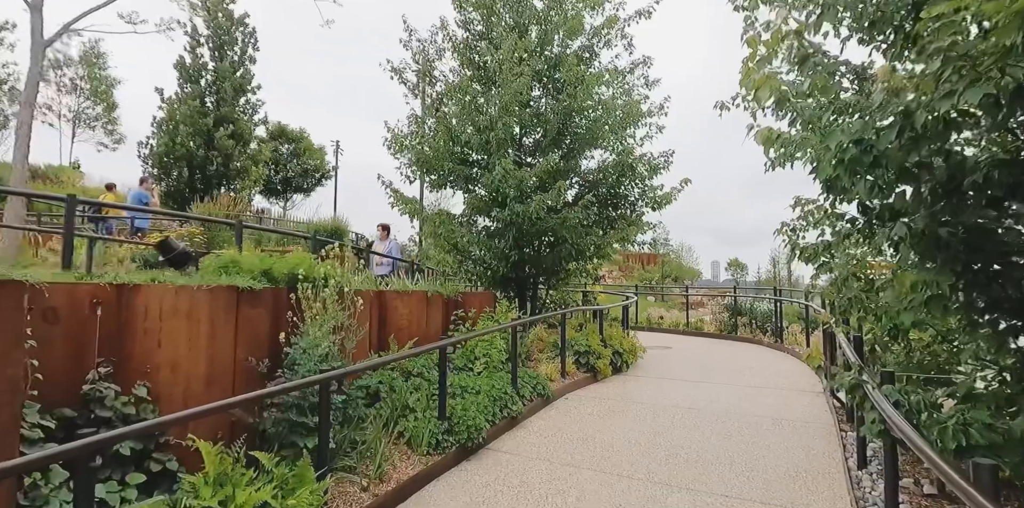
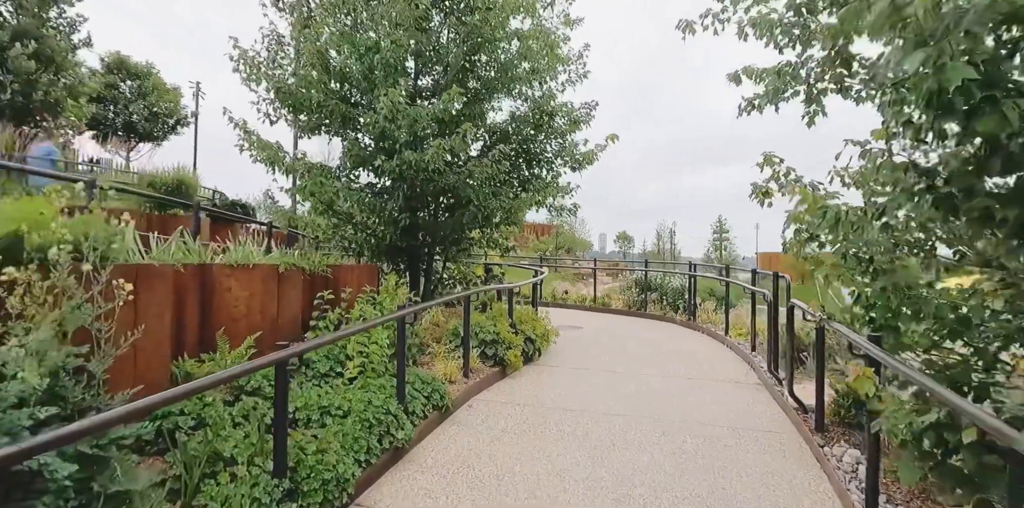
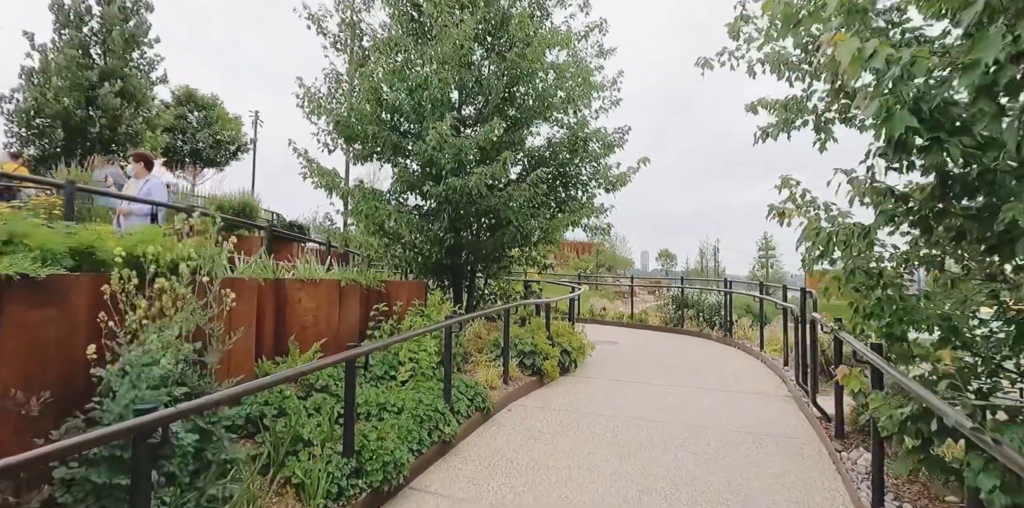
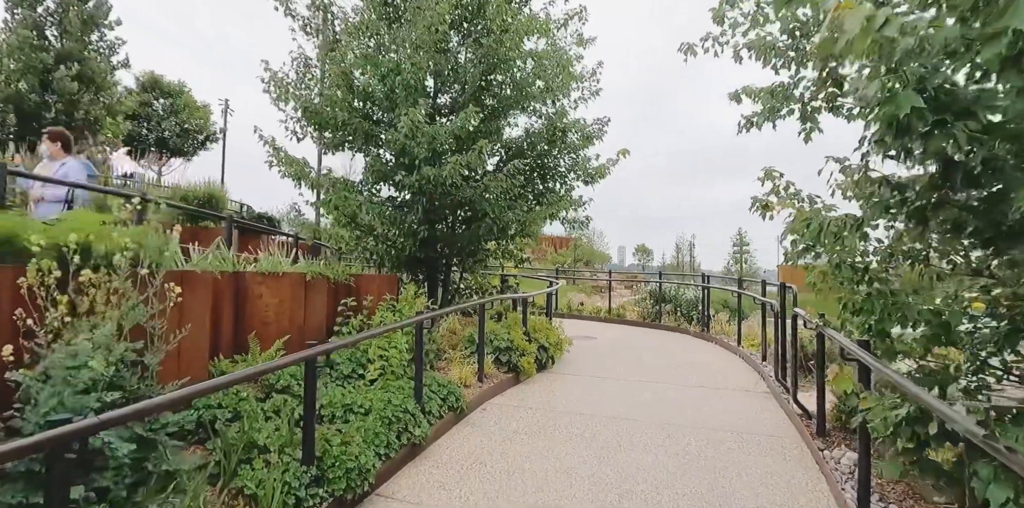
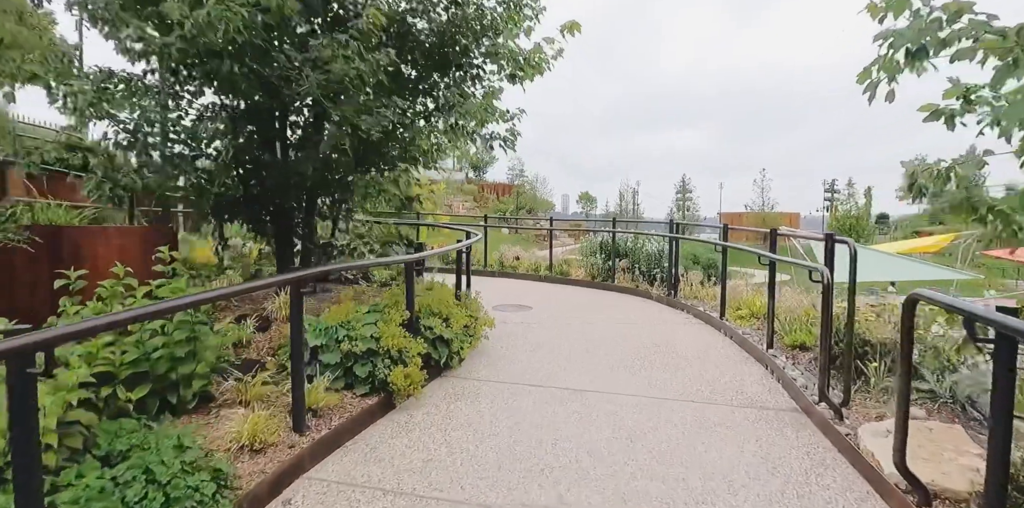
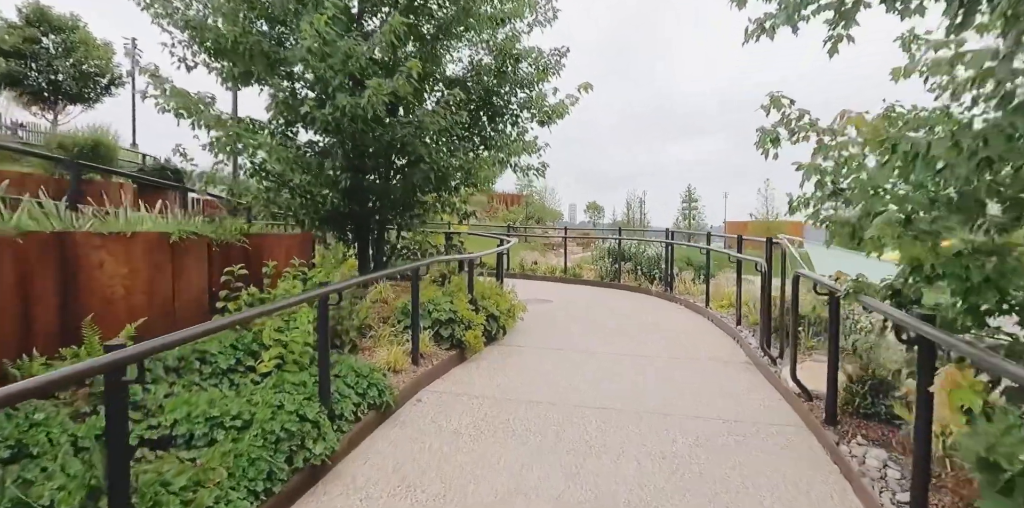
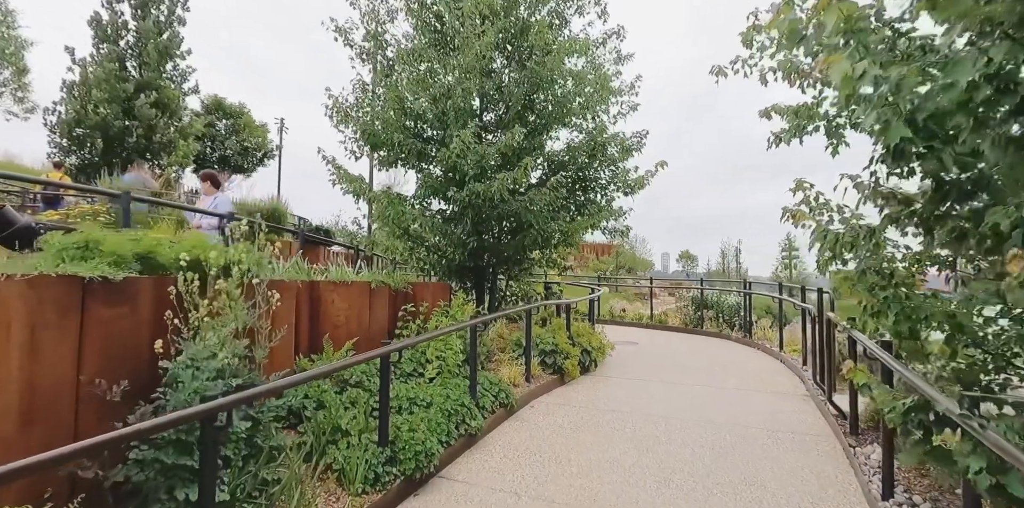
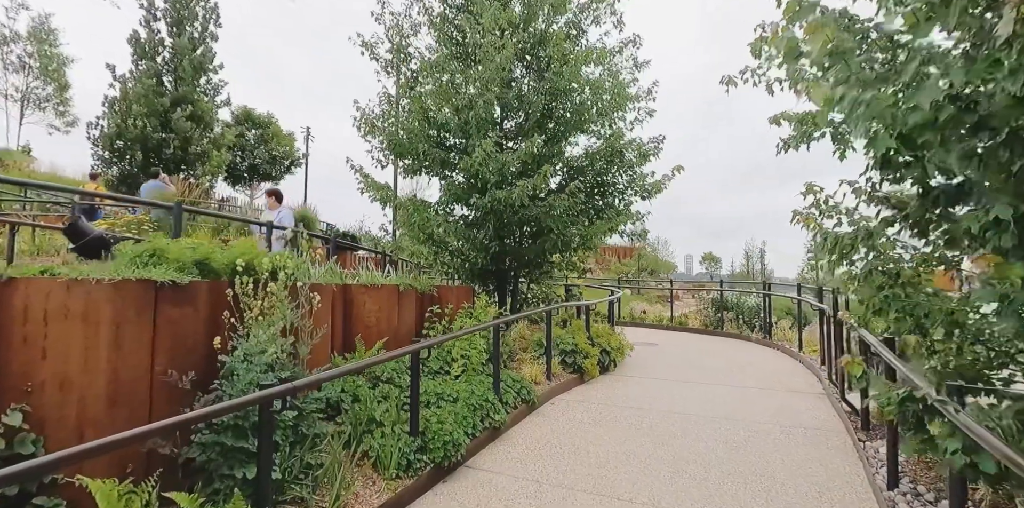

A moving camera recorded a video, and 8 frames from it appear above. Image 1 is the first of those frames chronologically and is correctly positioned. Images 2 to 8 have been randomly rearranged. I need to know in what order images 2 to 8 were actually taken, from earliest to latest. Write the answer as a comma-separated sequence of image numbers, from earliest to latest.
8, 7, 3, 4, 2, 6, 5
